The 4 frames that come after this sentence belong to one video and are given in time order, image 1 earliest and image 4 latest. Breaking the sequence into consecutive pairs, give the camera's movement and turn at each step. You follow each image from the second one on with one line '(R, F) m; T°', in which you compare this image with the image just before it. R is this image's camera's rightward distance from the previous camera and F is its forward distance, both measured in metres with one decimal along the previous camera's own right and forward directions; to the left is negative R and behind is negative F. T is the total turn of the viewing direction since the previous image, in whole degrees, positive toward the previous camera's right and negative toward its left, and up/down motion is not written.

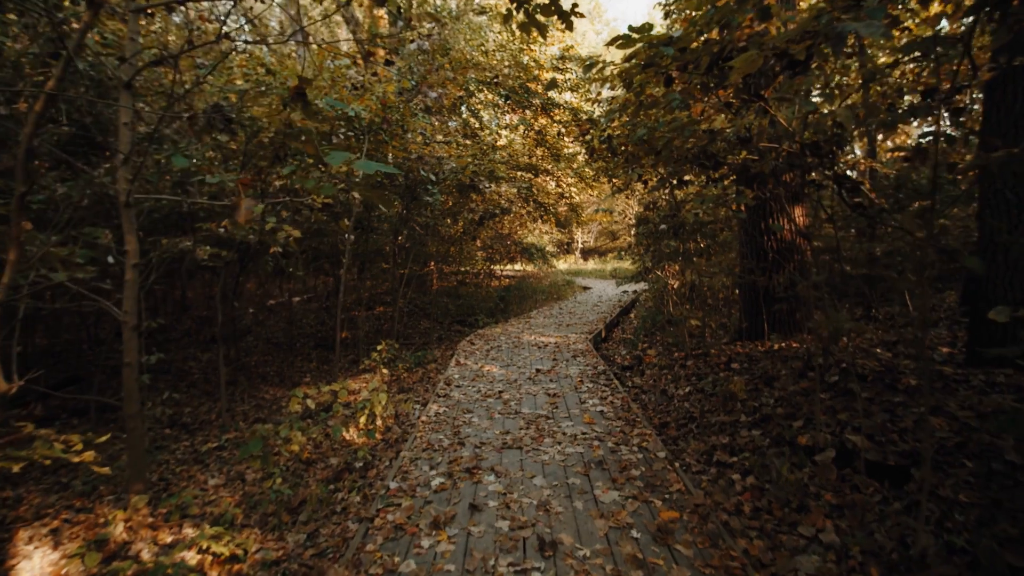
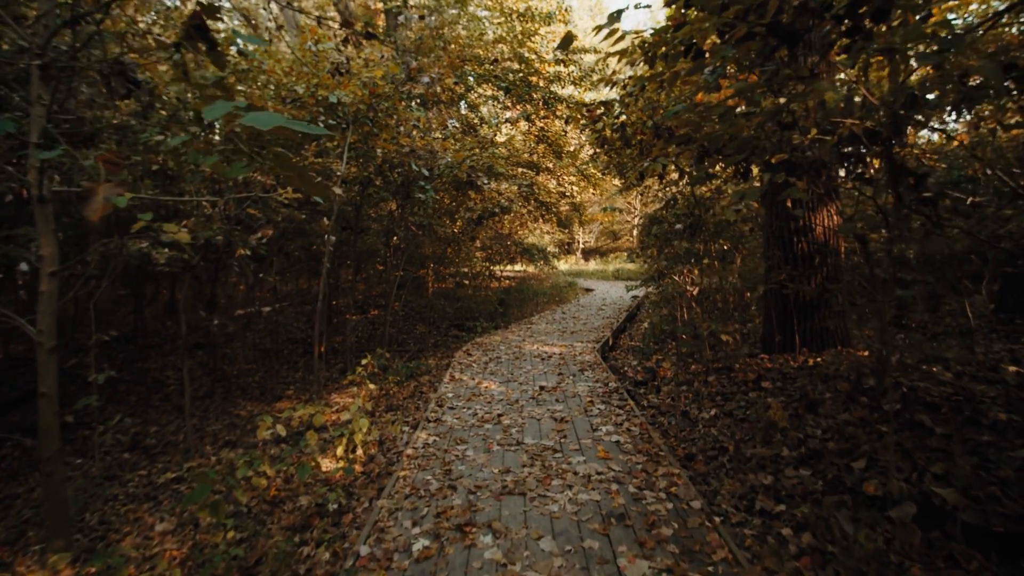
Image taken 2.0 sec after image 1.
(0.0, +0.6) m; 0°
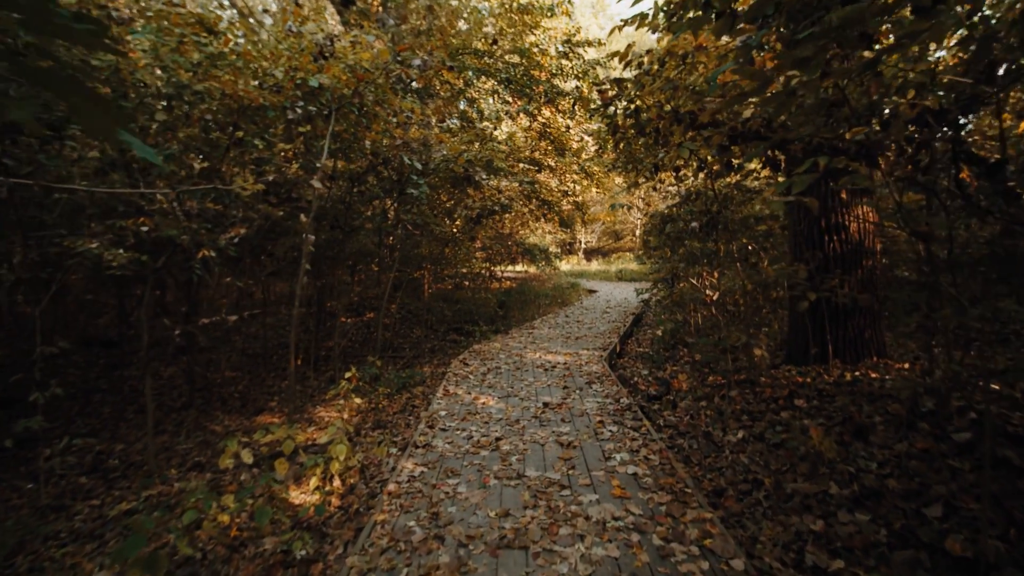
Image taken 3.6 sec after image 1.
(0.0, +0.5) m; 0°
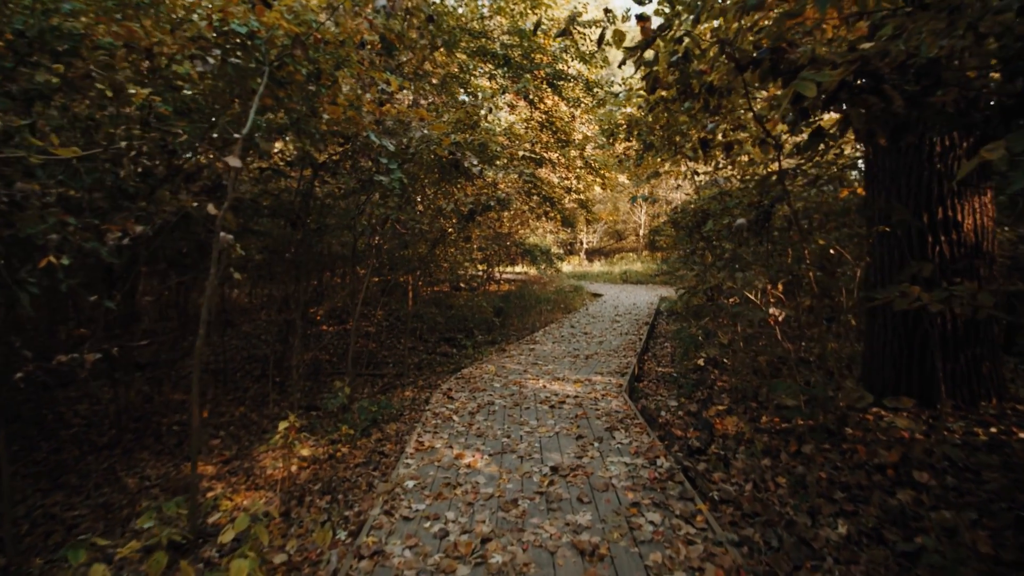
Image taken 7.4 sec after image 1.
(0.0, +1.1) m; 0°
